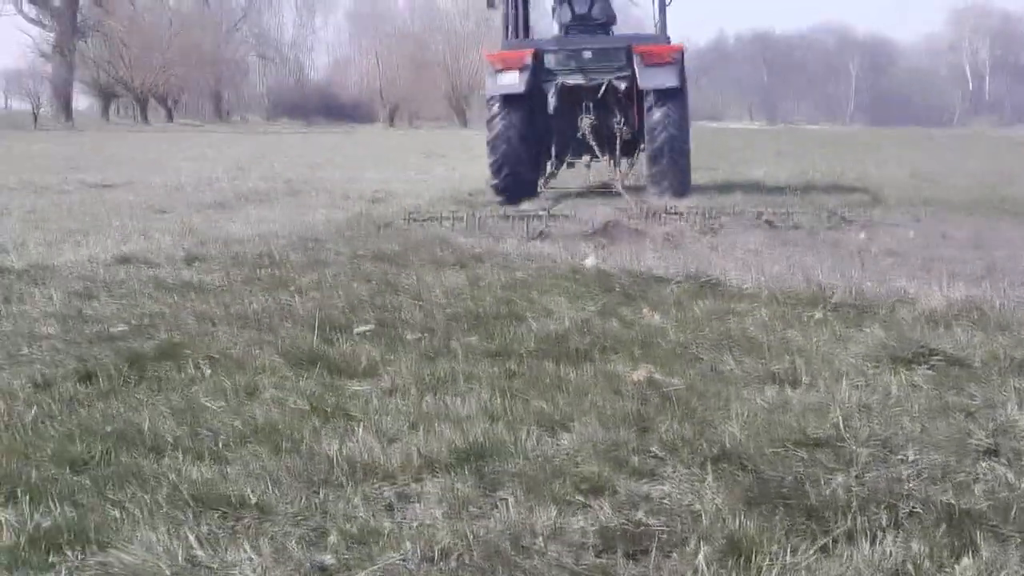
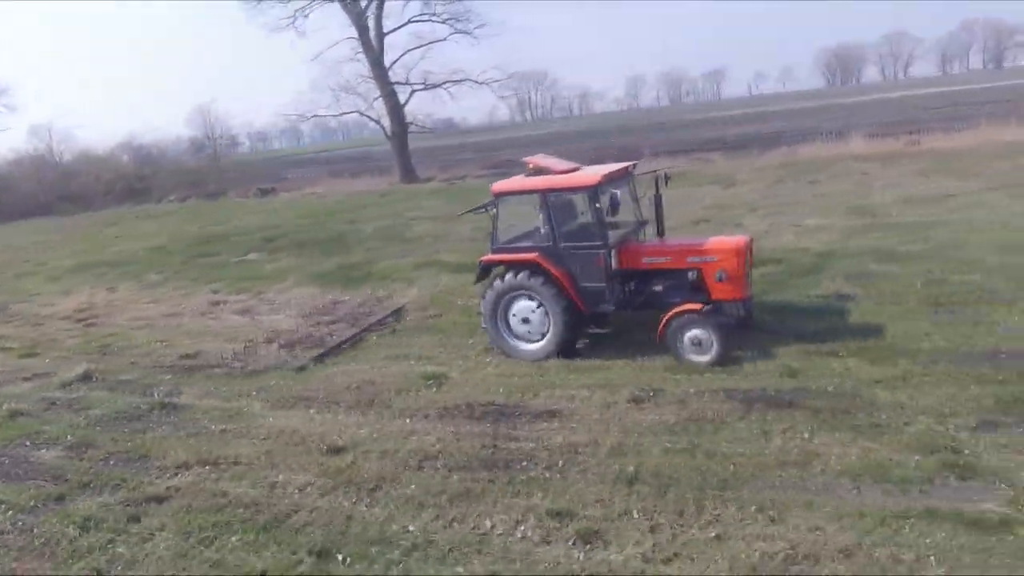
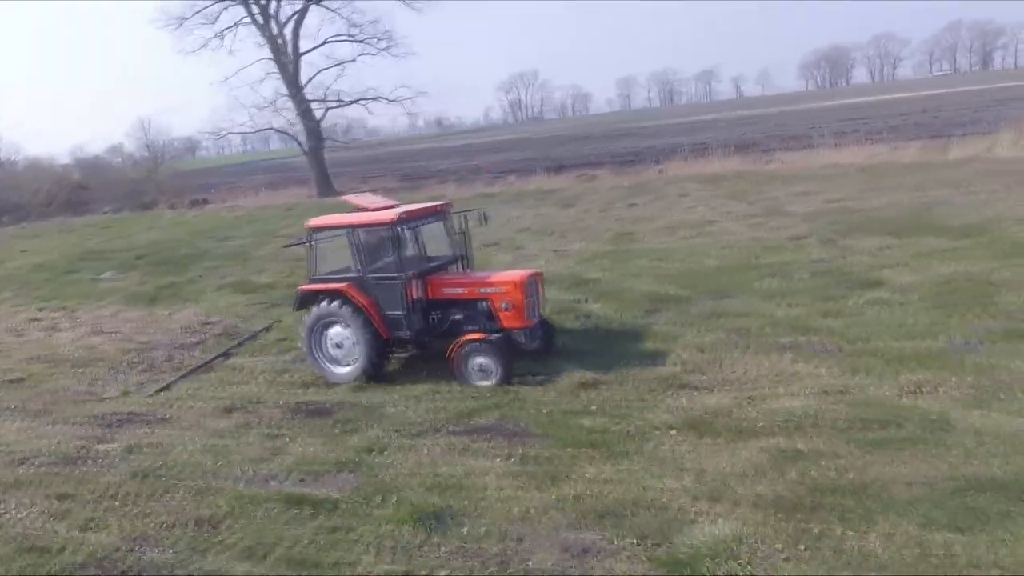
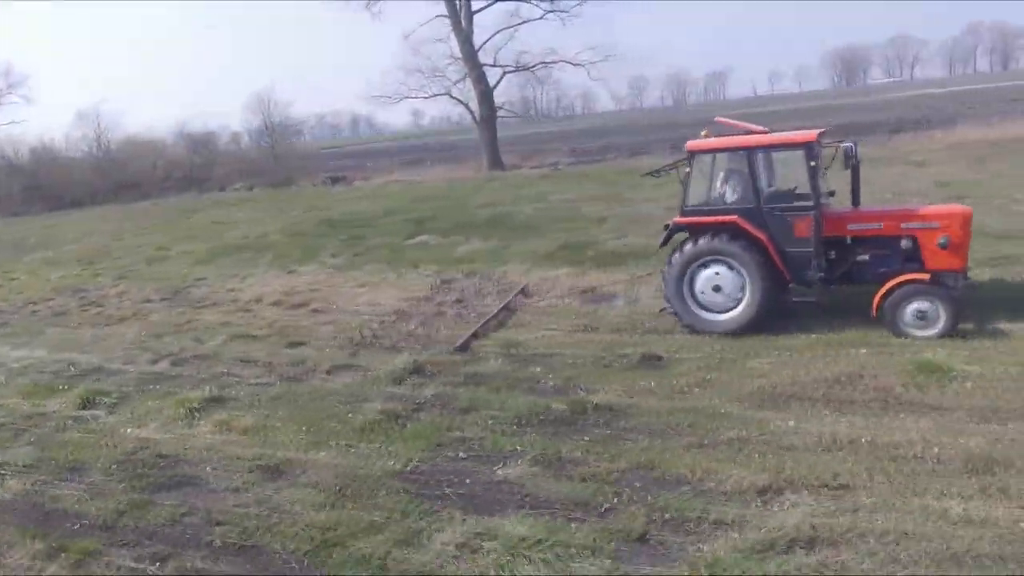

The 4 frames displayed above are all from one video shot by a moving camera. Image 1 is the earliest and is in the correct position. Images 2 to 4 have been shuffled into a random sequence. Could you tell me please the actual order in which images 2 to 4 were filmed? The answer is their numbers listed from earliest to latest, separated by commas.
4, 2, 3
